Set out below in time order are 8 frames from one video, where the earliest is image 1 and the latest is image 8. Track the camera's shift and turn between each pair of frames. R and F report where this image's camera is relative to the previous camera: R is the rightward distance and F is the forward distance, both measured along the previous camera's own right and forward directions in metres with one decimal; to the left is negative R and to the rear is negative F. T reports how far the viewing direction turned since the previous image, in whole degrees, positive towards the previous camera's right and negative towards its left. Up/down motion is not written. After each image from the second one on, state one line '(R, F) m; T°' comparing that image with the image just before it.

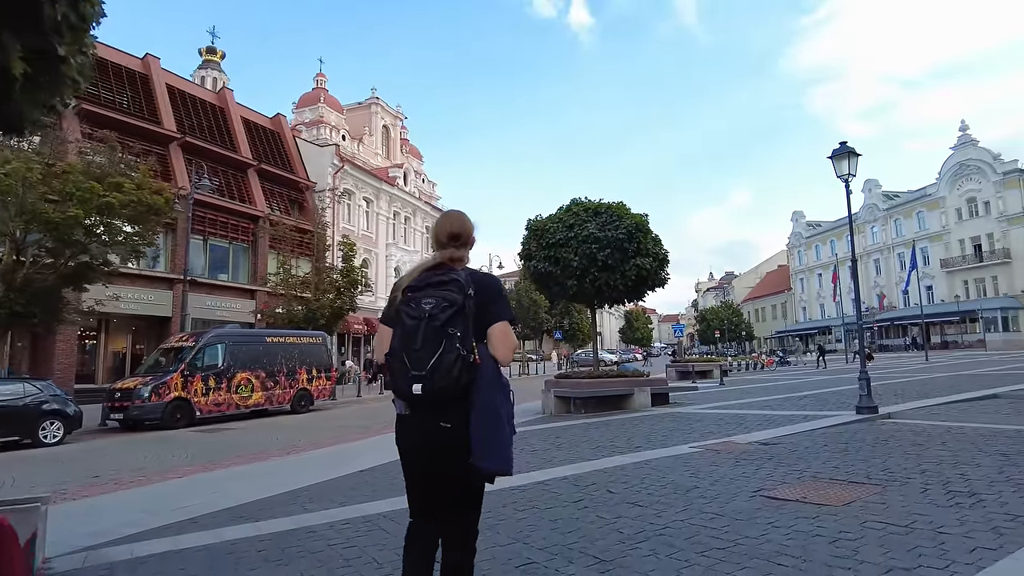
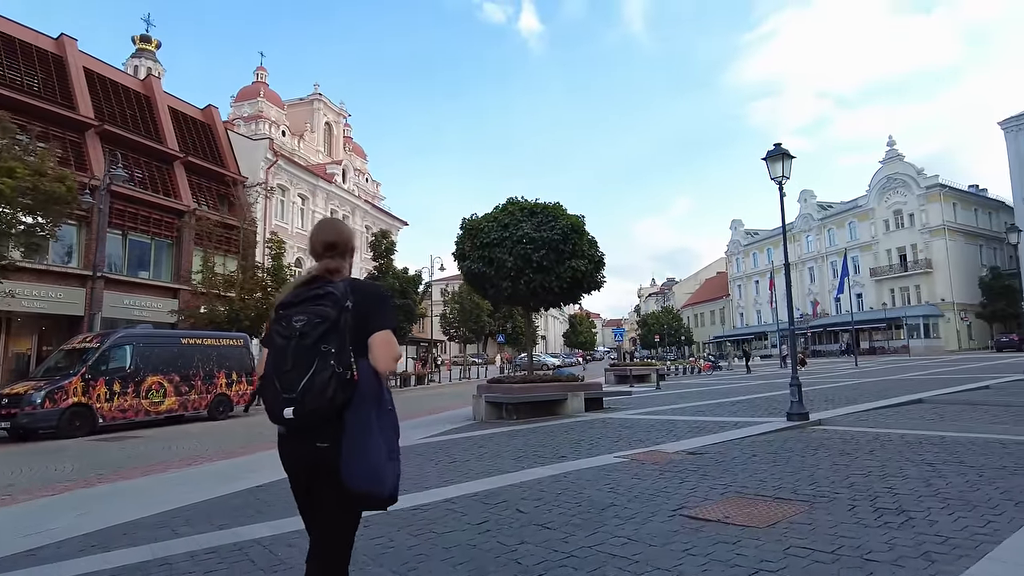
(+0.4, +0.6) m; +5°
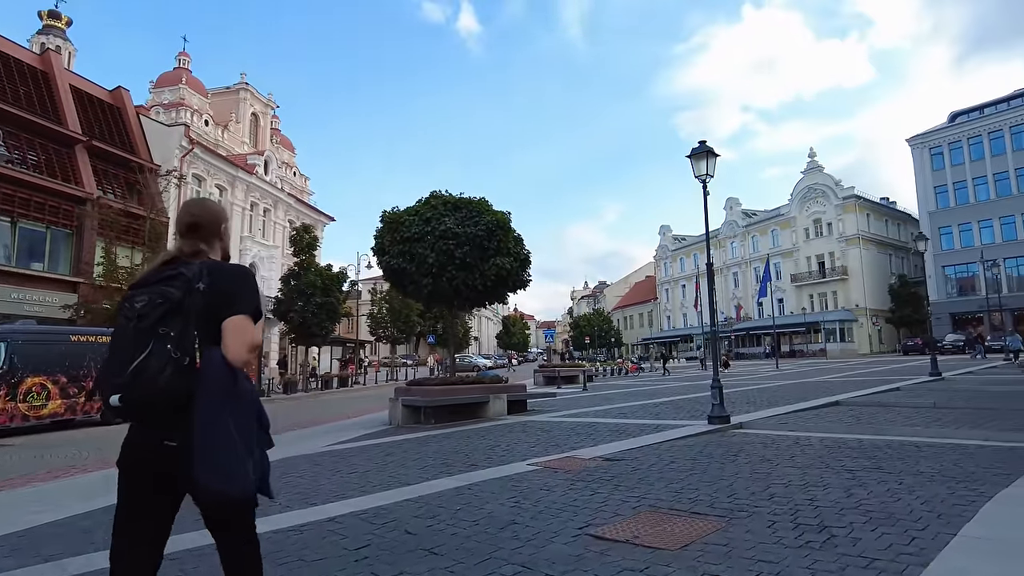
(+0.3, +0.6) m; +6°
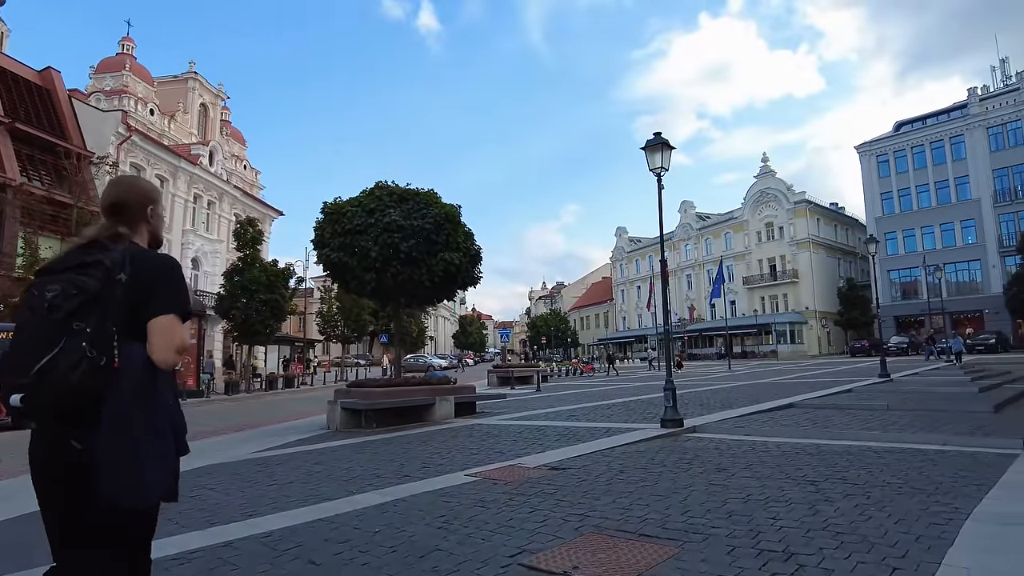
(+0.2, +0.6) m; +4°
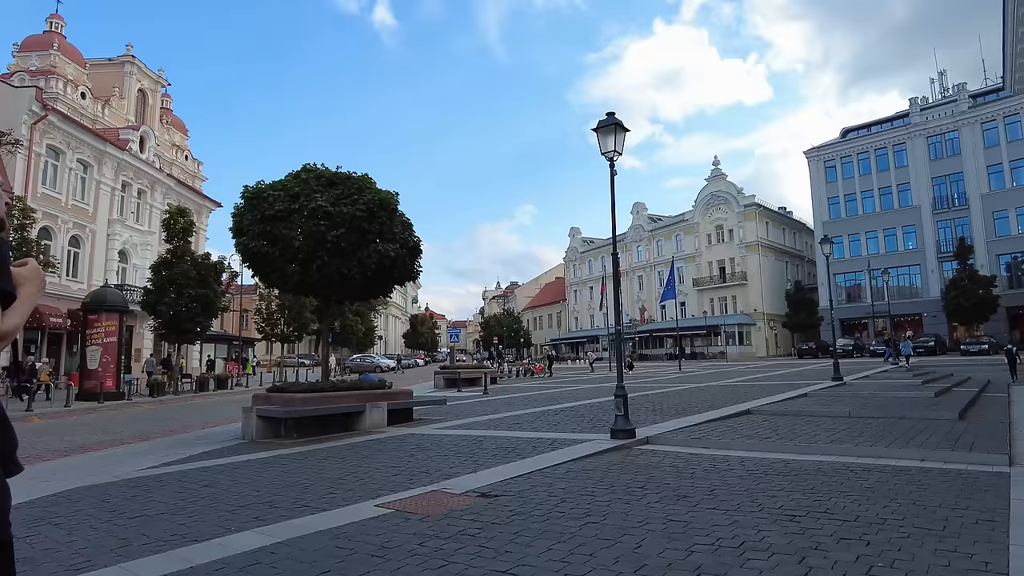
(+0.3, +1.1) m; +4°
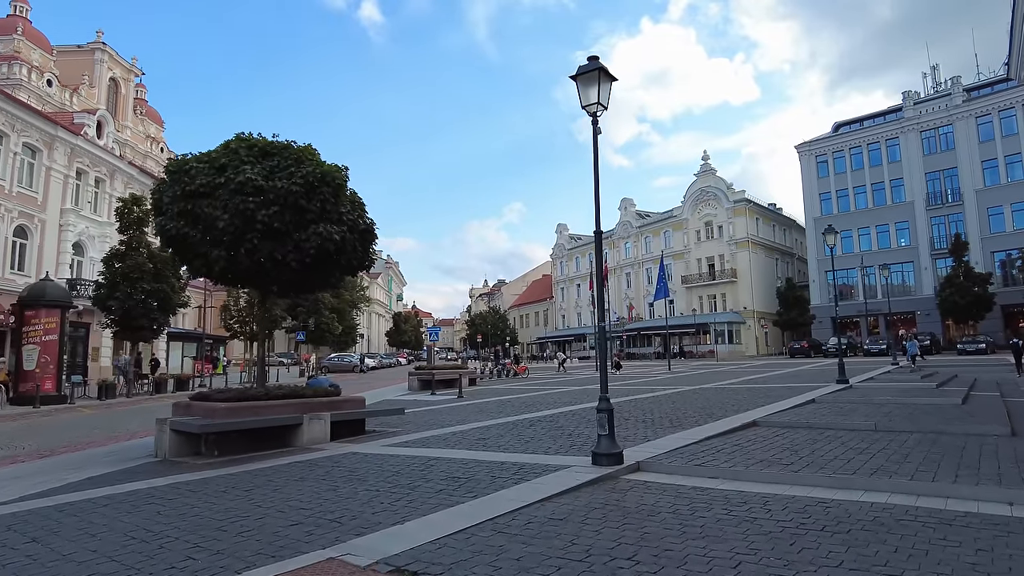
(+0.3, +1.8) m; +1°
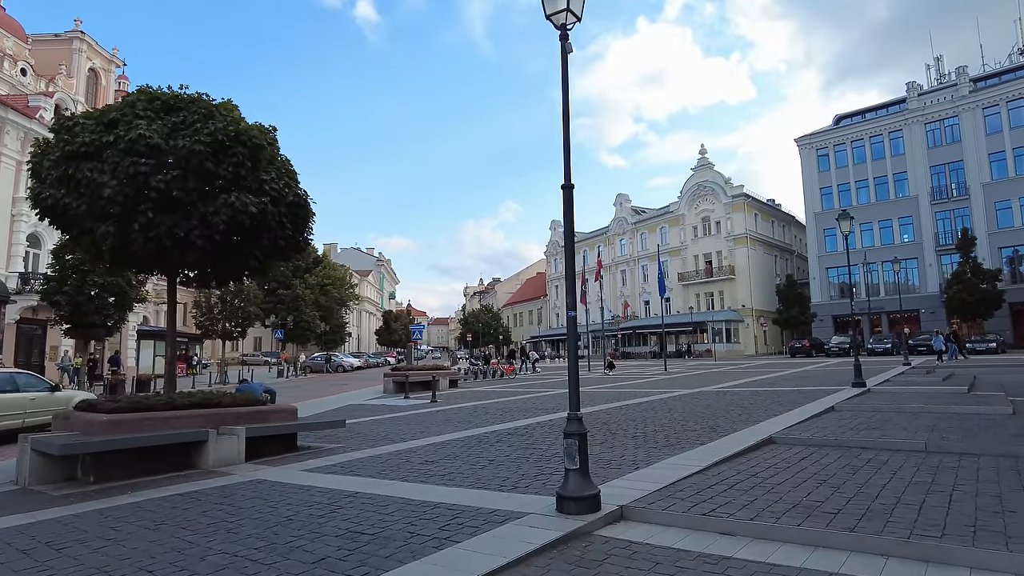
(+0.5, +2.0) m; 0°
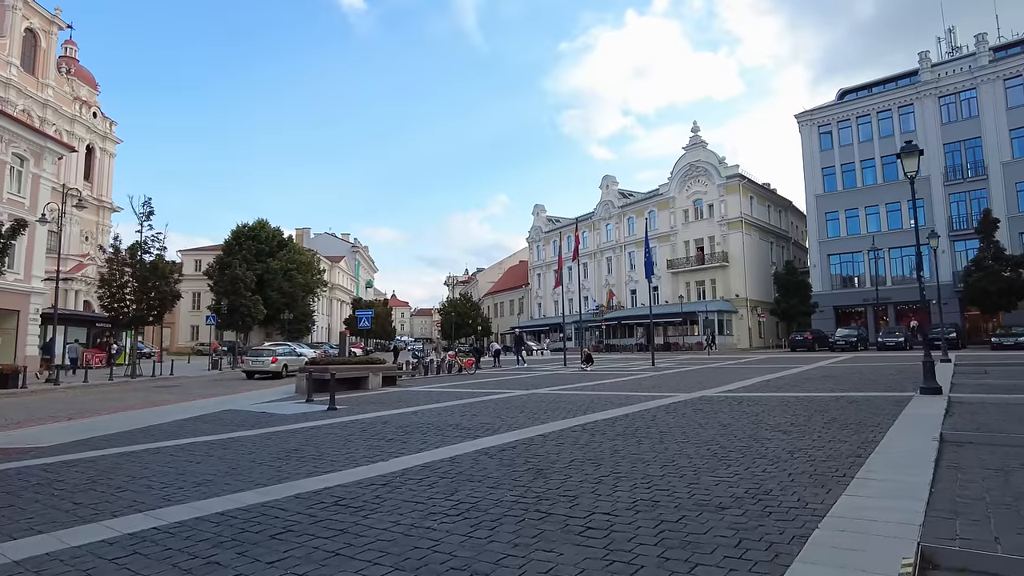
(+1.1, +5.1) m; +1°
